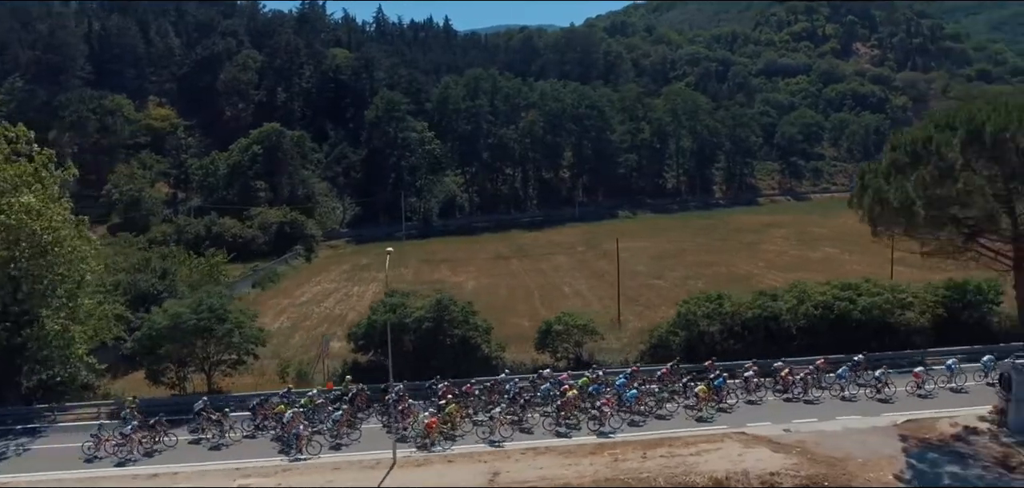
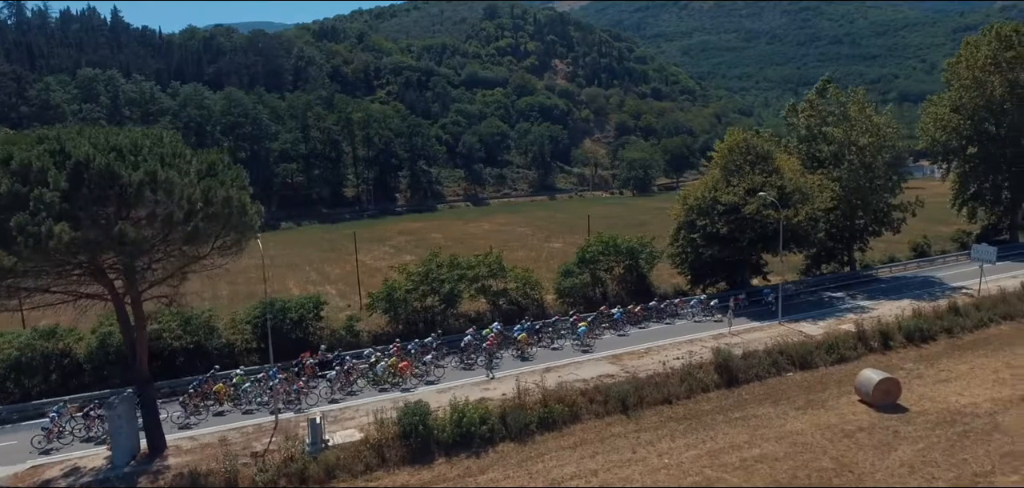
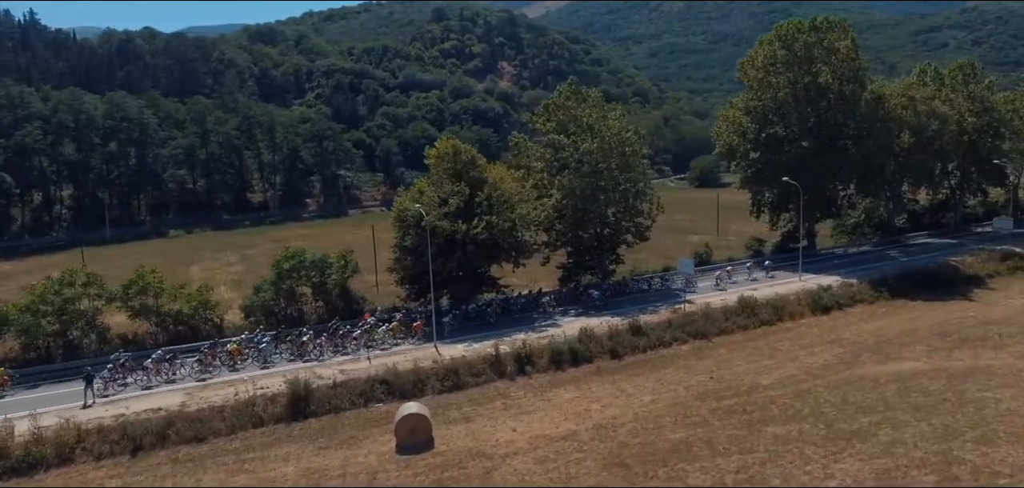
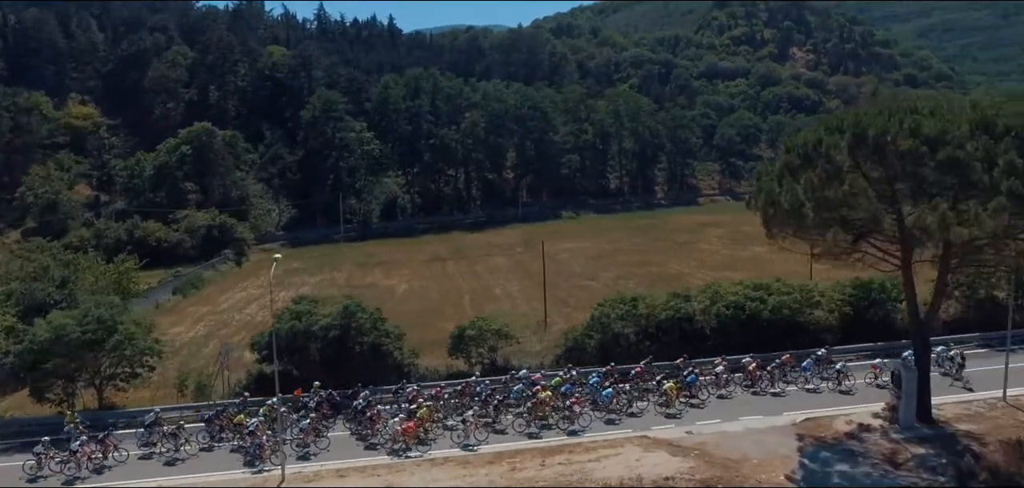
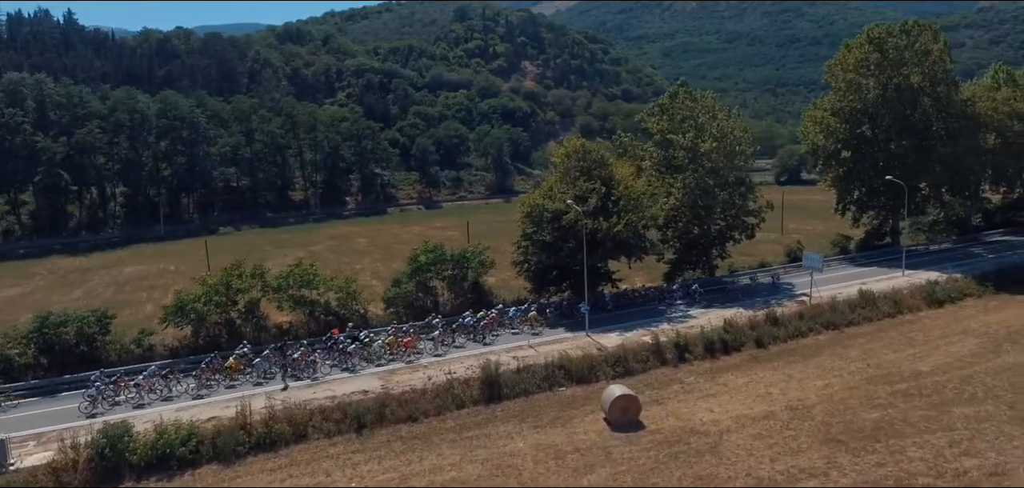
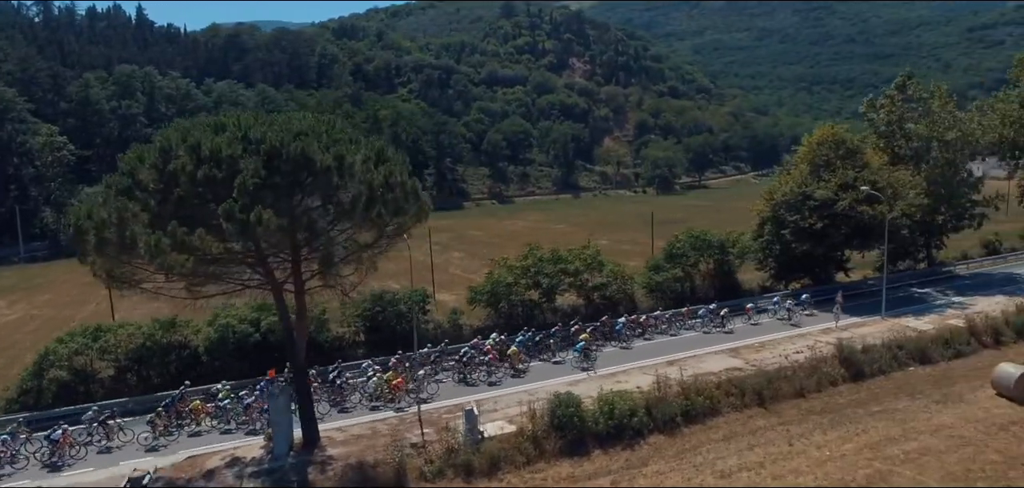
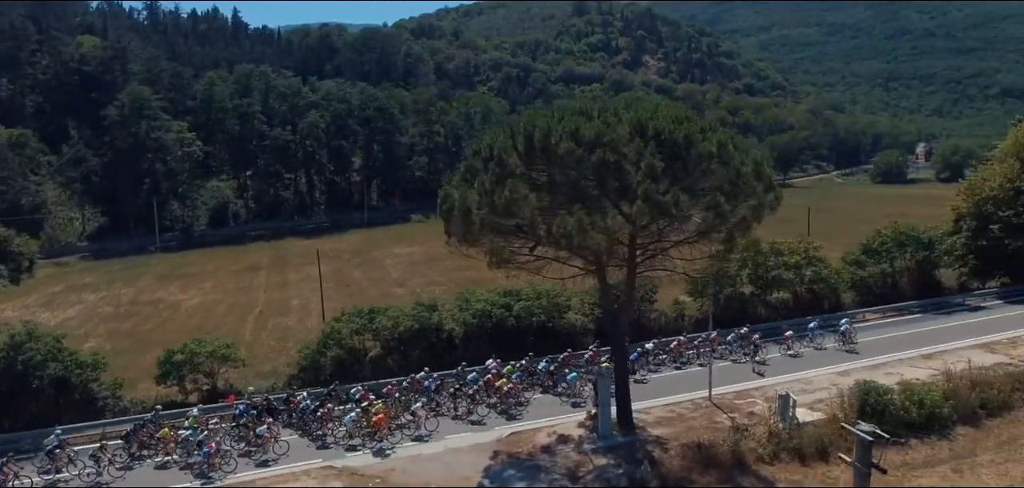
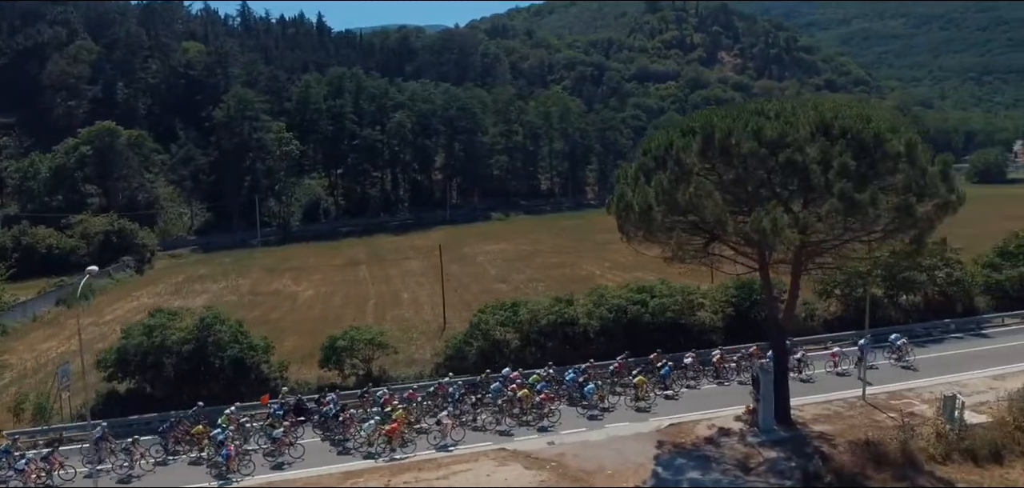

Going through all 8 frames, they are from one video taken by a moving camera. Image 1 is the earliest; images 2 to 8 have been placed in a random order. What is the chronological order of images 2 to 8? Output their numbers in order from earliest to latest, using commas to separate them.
4, 8, 7, 6, 2, 5, 3
